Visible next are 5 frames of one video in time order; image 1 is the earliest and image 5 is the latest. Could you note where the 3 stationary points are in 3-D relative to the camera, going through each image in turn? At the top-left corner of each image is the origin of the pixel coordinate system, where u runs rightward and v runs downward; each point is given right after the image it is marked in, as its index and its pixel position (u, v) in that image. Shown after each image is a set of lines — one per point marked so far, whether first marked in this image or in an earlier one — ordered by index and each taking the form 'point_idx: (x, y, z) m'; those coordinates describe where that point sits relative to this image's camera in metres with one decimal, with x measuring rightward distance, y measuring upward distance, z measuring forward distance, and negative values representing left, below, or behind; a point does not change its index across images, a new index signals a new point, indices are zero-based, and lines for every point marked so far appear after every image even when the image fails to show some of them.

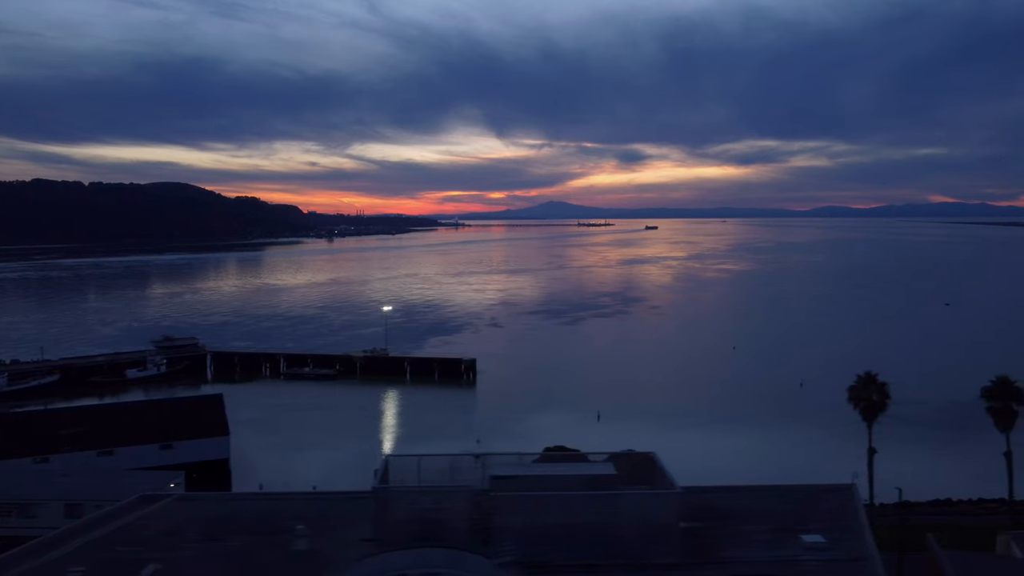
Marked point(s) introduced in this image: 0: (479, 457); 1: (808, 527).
0: (-0.2, -1.1, +4.9) m
1: (+1.8, -1.5, +4.6) m
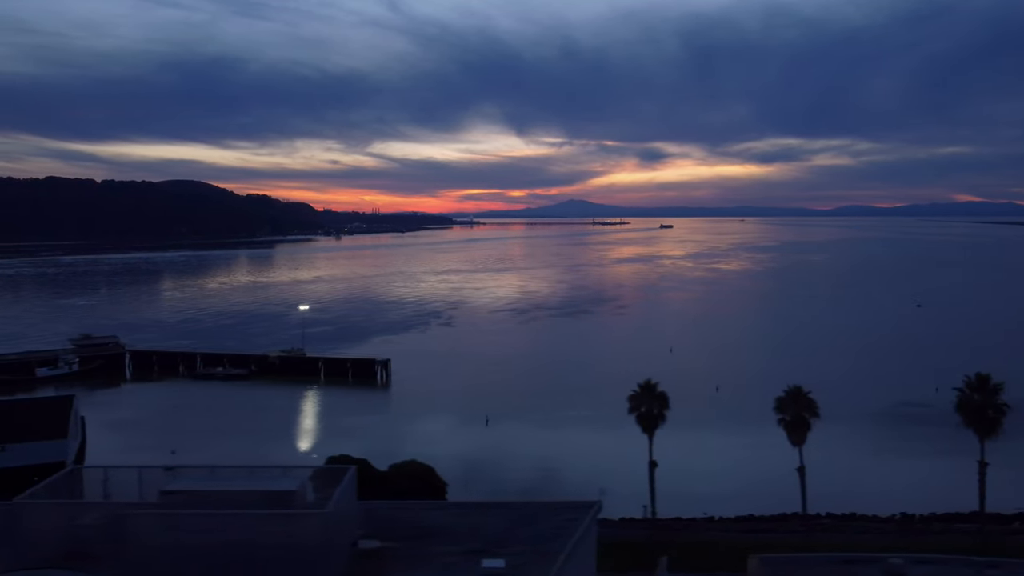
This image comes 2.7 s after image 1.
0: (-2.1, -1.1, +4.6) m
1: (0.0, -1.5, +4.3) m
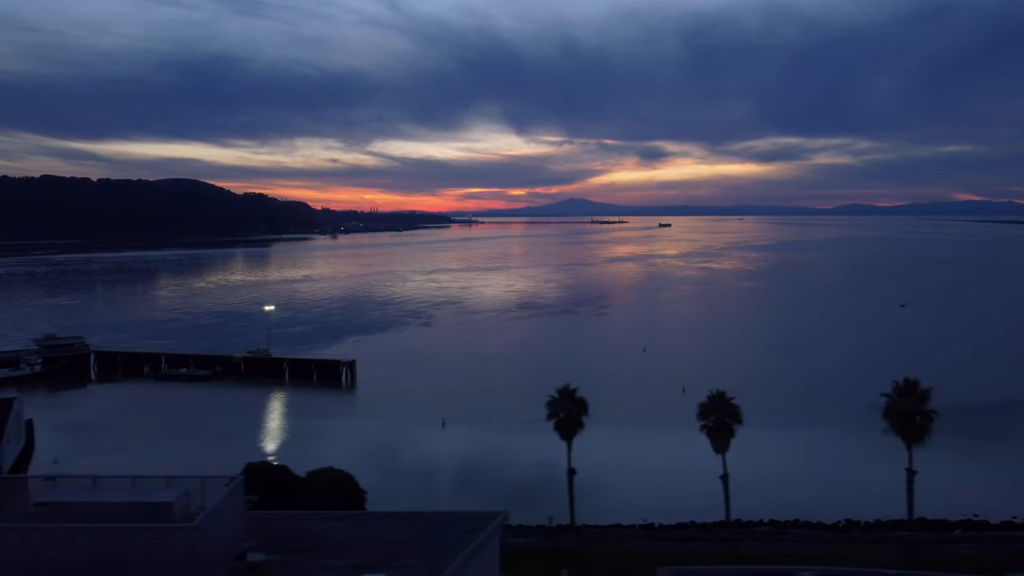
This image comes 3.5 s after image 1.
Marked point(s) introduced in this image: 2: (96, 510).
0: (-2.7, -1.1, +4.4) m
1: (-0.7, -1.5, +4.1) m
2: (-2.3, -1.2, +4.1) m
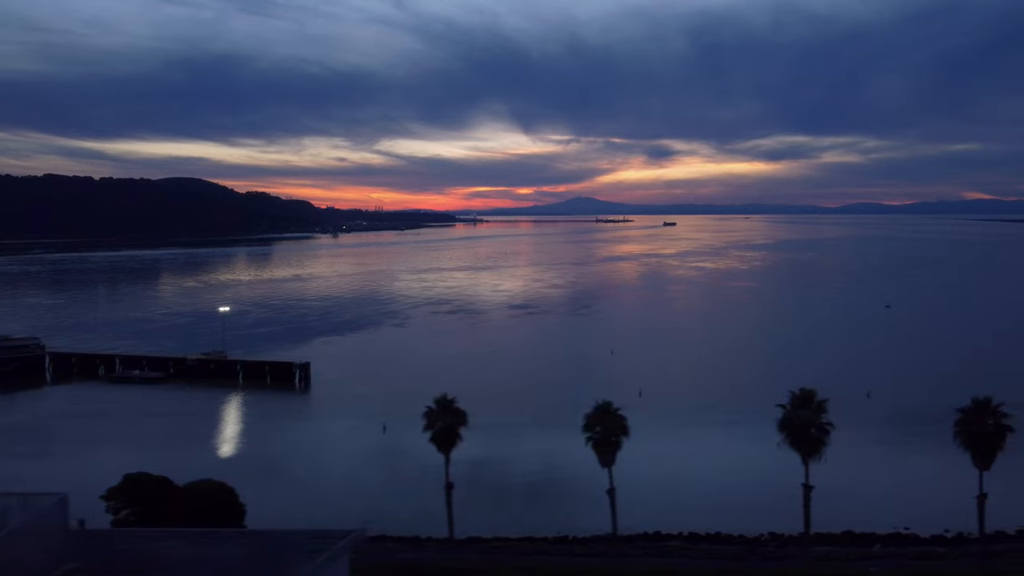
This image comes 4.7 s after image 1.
0: (-3.6, -1.2, +4.2) m
1: (-1.5, -1.6, +3.9) m
2: (-3.2, -1.2, +3.9) m
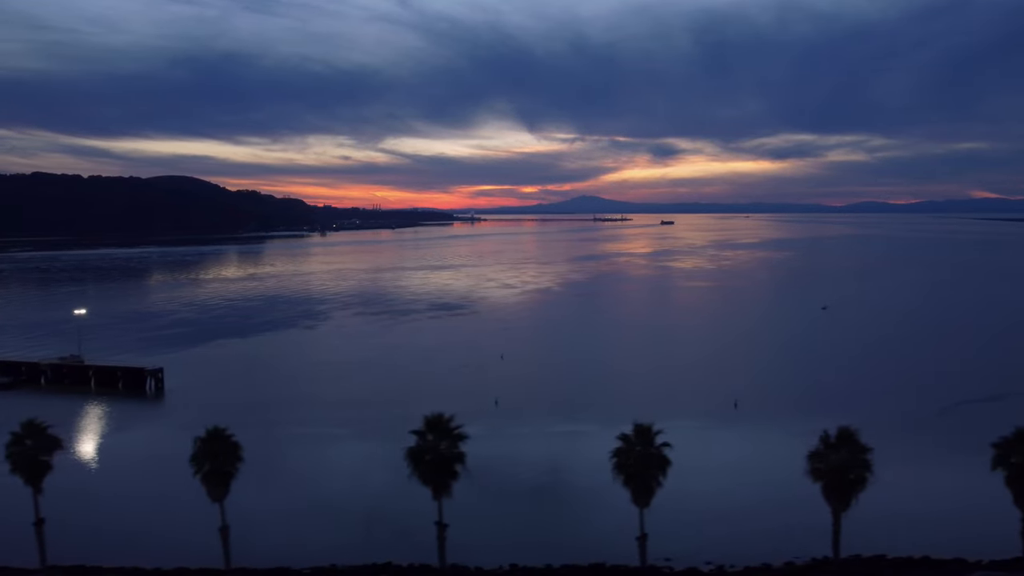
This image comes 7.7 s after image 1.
0: (-6.1, -1.2, +3.6) m
1: (-4.0, -1.6, +3.3) m
2: (-5.6, -1.3, +3.3) m
